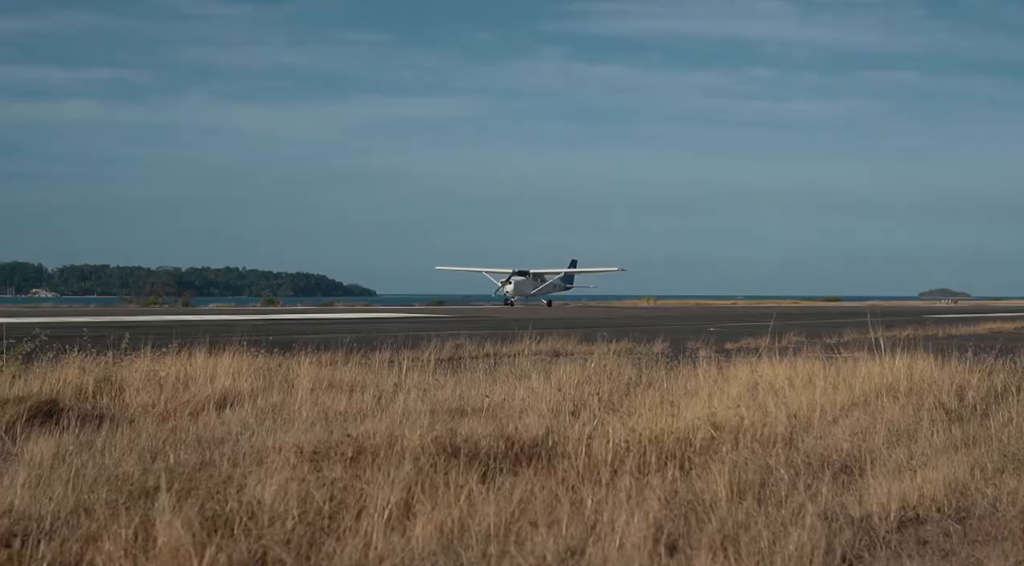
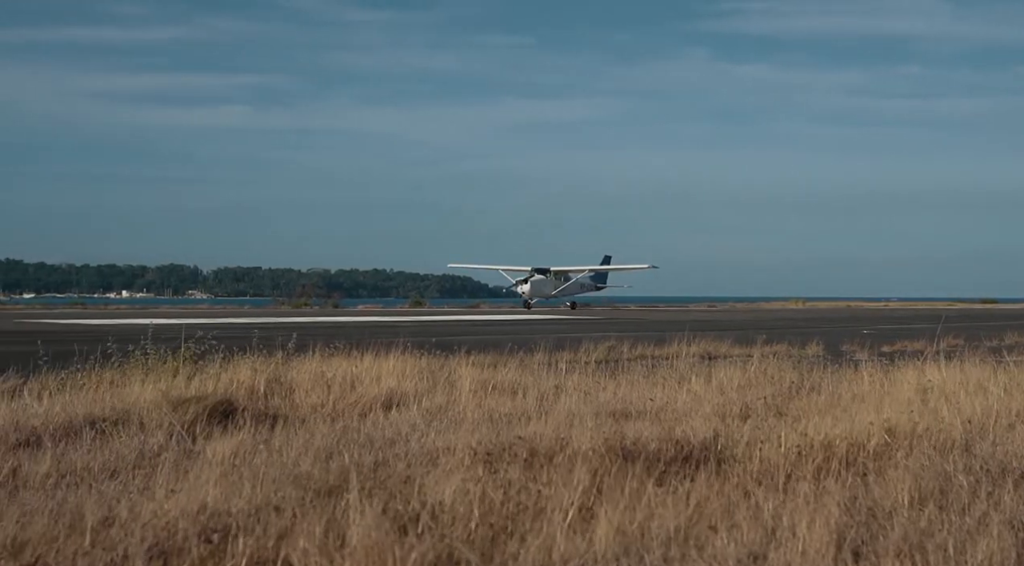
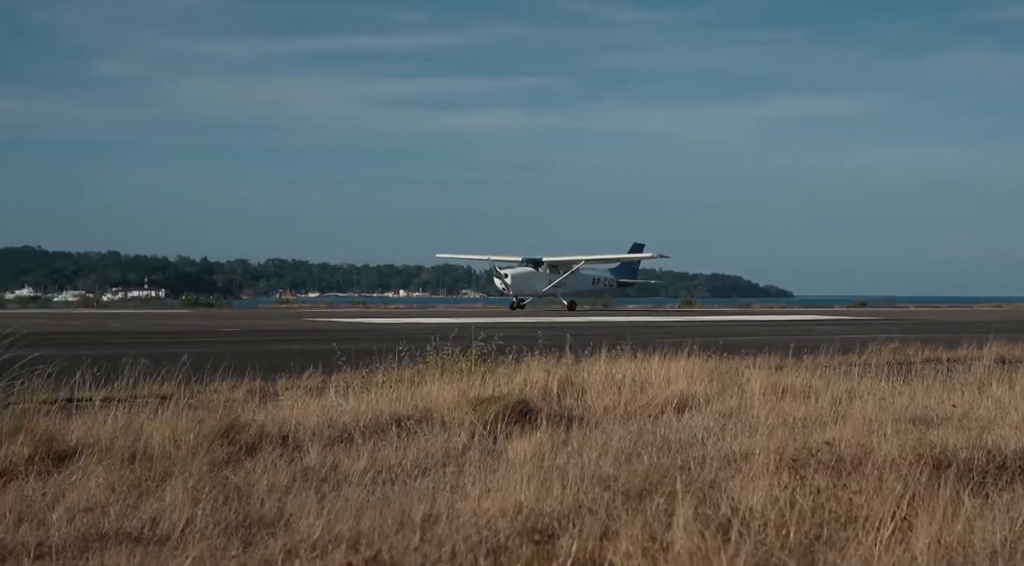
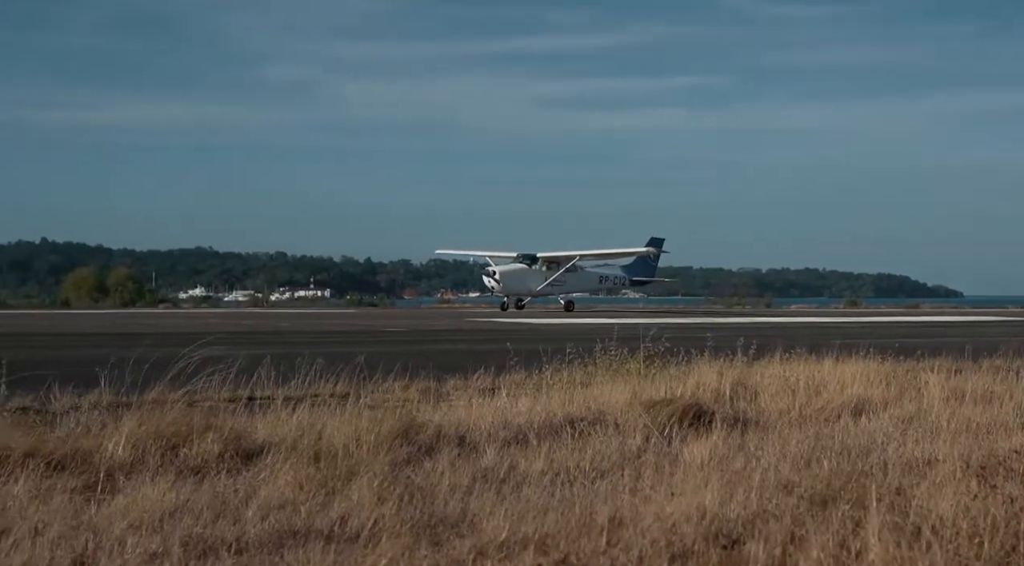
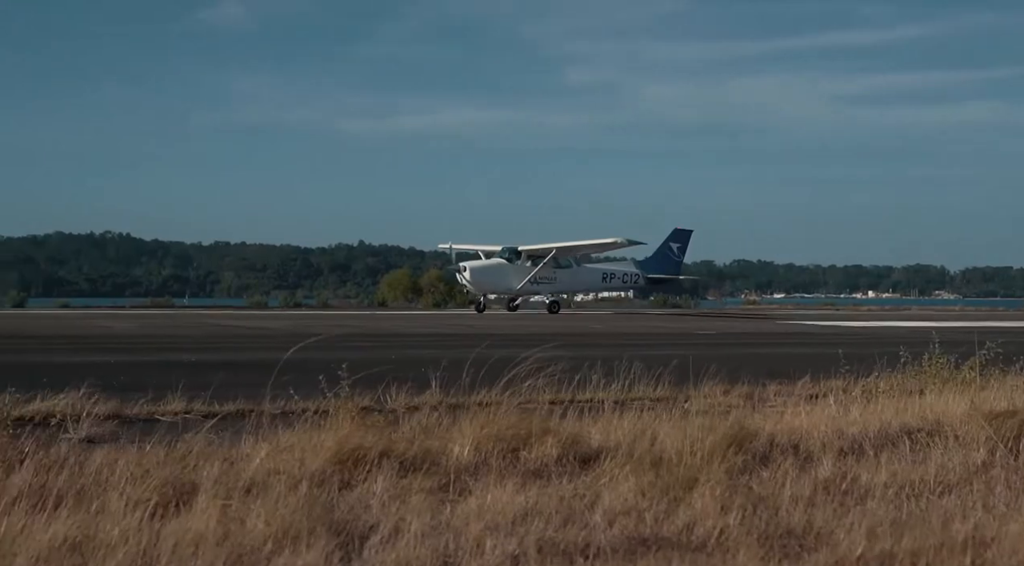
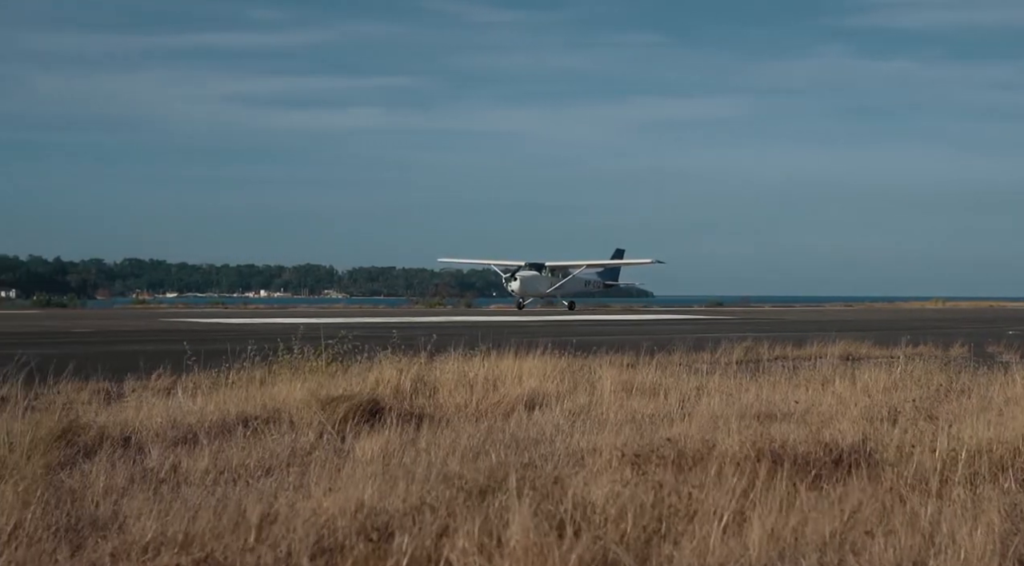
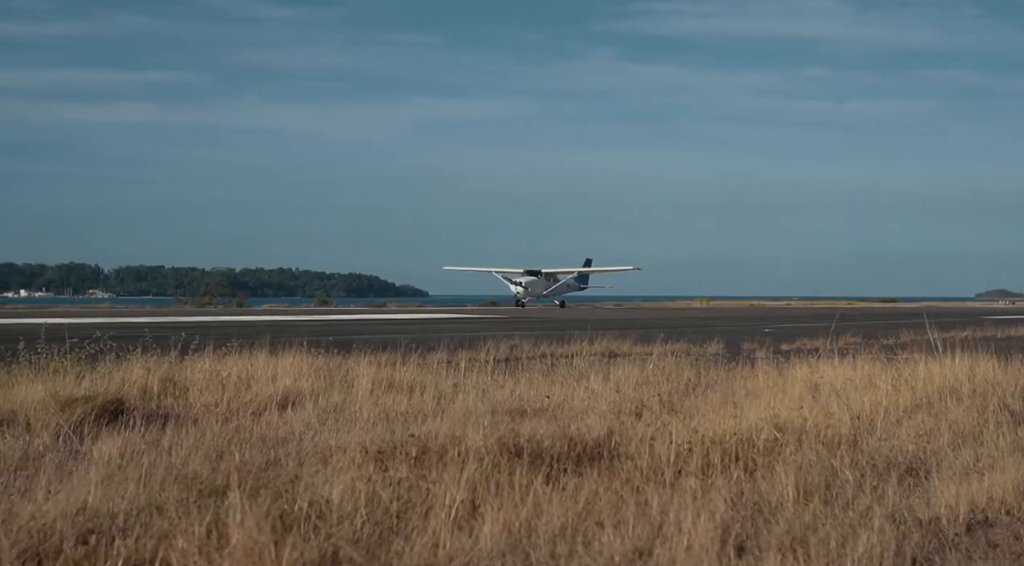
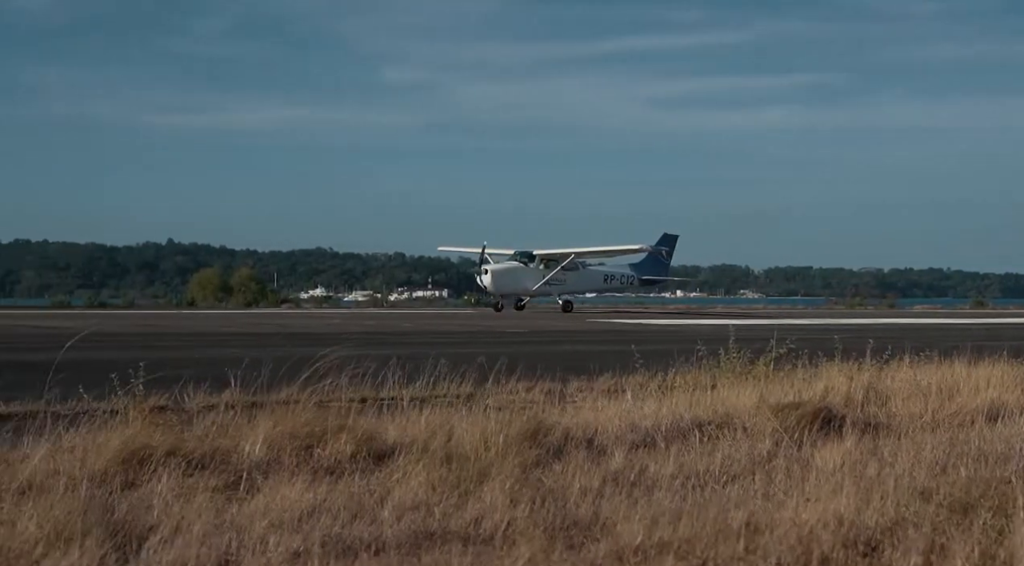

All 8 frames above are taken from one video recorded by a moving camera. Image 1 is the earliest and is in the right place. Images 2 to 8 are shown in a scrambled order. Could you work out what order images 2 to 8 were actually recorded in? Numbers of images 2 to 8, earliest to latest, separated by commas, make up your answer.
7, 2, 6, 3, 4, 8, 5
